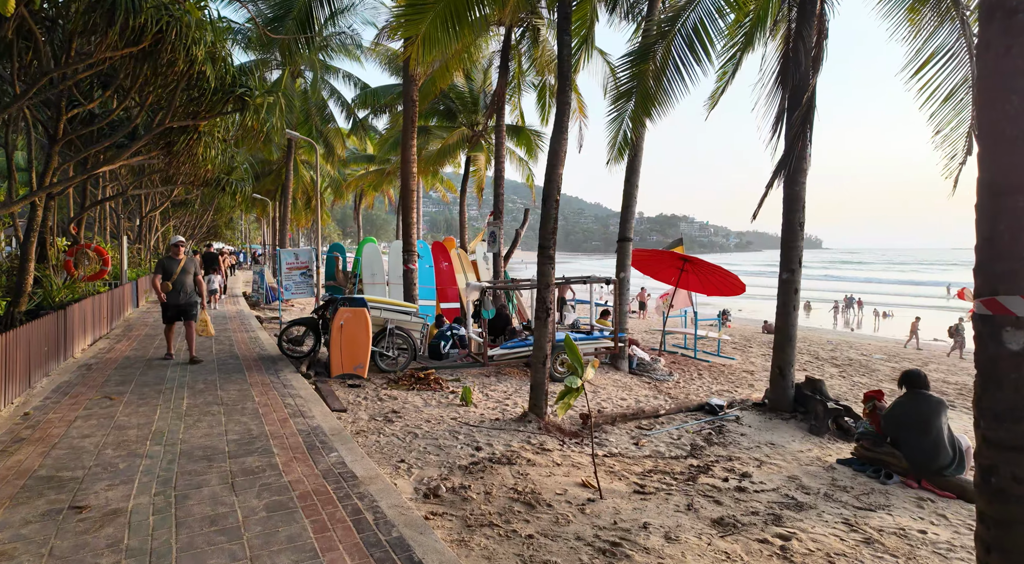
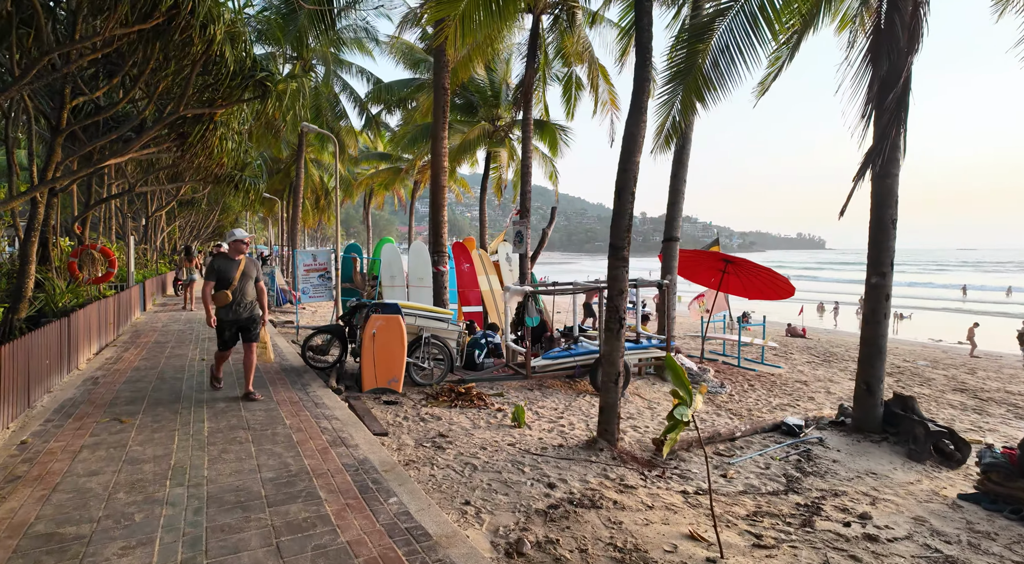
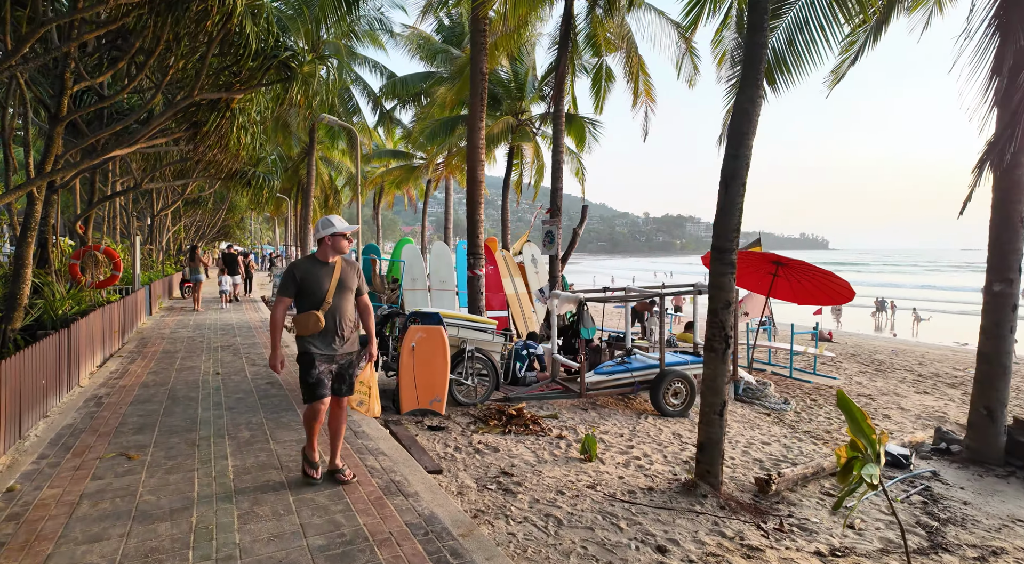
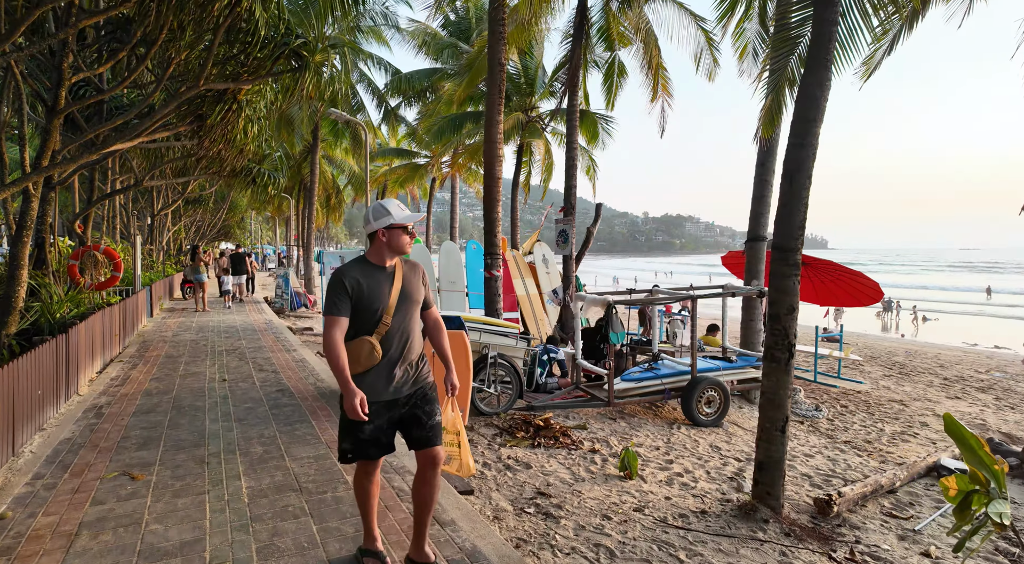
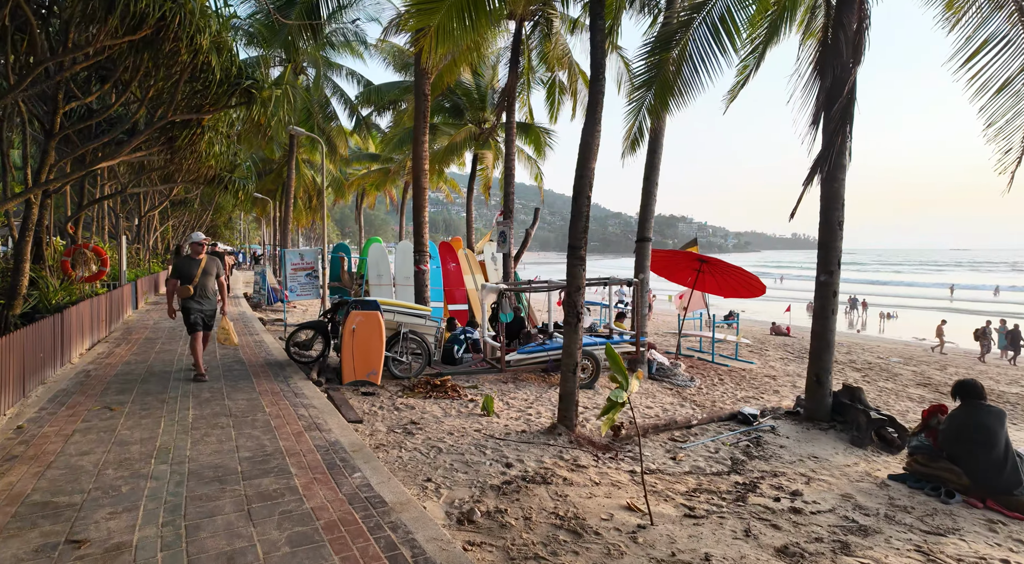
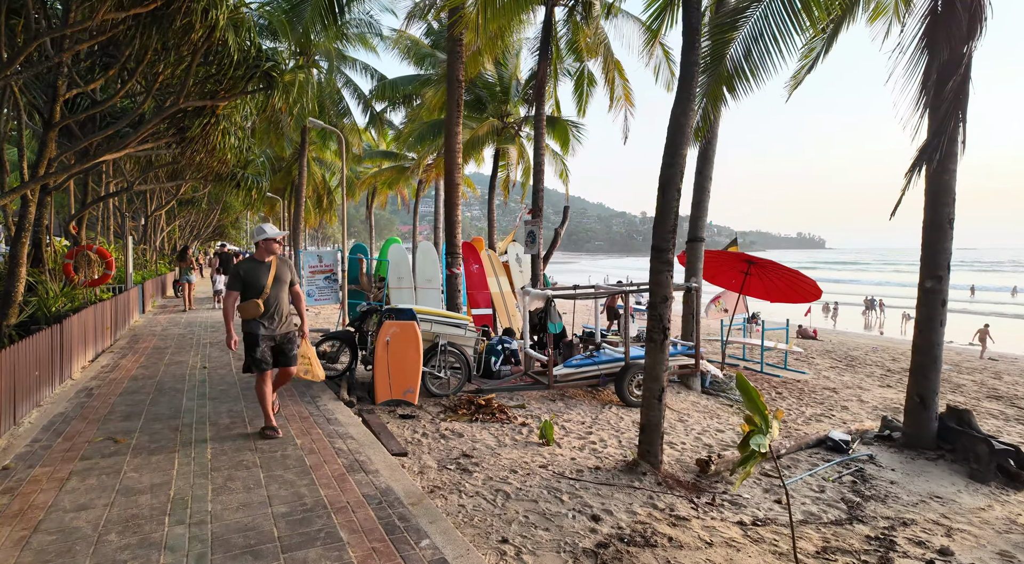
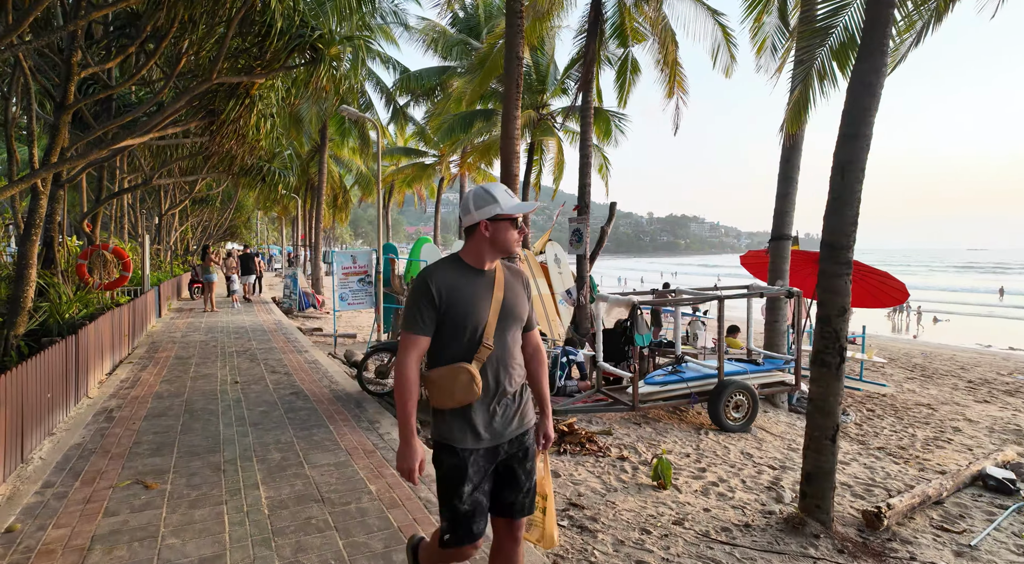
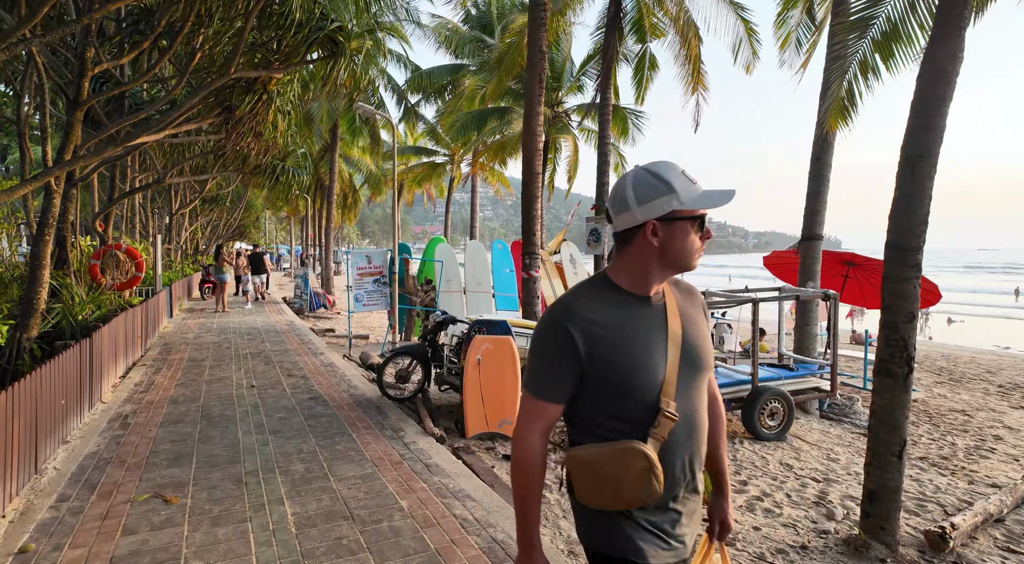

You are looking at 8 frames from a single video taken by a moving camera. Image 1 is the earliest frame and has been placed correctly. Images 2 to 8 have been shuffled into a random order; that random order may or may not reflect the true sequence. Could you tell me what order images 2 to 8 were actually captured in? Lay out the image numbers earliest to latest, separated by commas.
5, 2, 6, 3, 4, 7, 8
